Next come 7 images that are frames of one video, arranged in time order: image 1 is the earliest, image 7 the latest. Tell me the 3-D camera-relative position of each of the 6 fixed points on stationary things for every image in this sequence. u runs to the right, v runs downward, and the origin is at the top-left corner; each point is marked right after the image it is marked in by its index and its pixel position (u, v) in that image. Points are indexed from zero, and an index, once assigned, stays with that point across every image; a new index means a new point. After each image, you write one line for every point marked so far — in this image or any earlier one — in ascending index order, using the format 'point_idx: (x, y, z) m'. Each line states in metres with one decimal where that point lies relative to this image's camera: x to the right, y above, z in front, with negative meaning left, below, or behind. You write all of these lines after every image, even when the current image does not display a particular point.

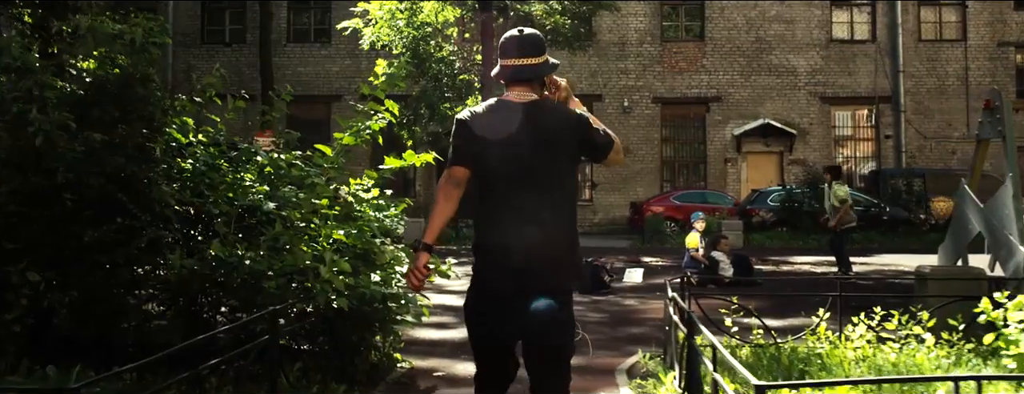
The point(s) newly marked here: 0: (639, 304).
0: (+0.9, -0.8, +9.6) m
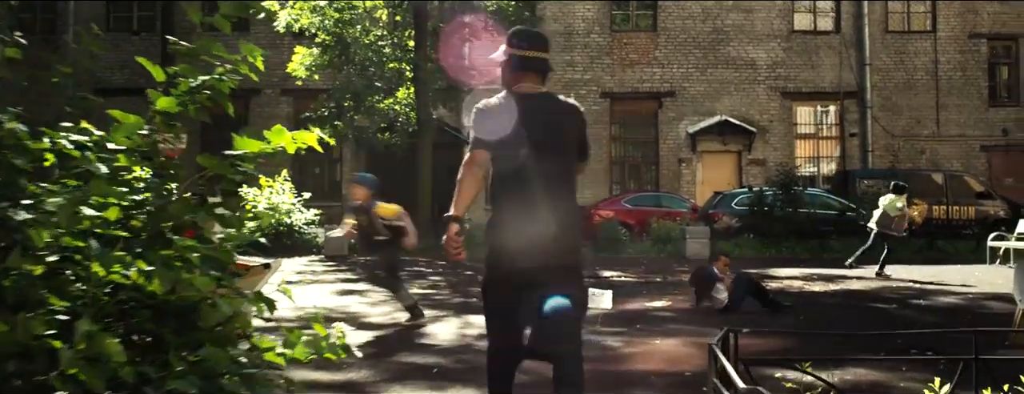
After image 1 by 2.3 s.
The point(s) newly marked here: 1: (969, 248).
0: (+0.6, -0.8, +7.2) m
1: (+6.5, -0.7, +18.9) m
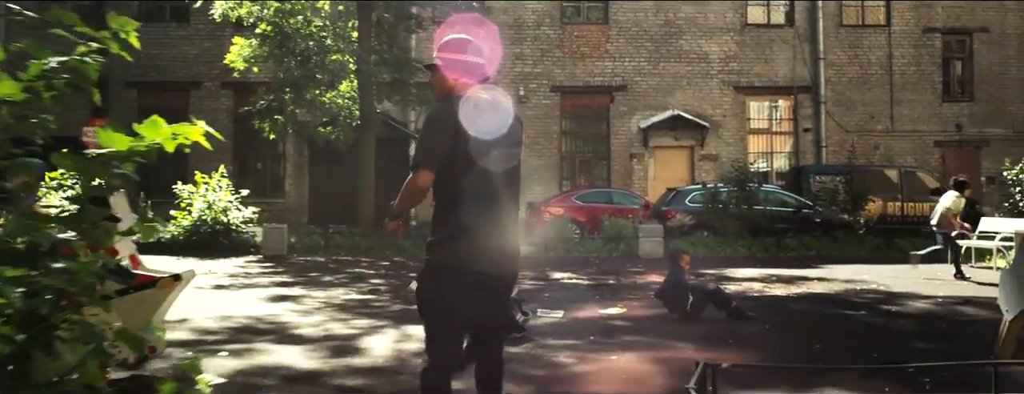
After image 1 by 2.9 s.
0: (+0.3, -0.8, +6.5) m
1: (+5.8, -0.7, +18.4) m
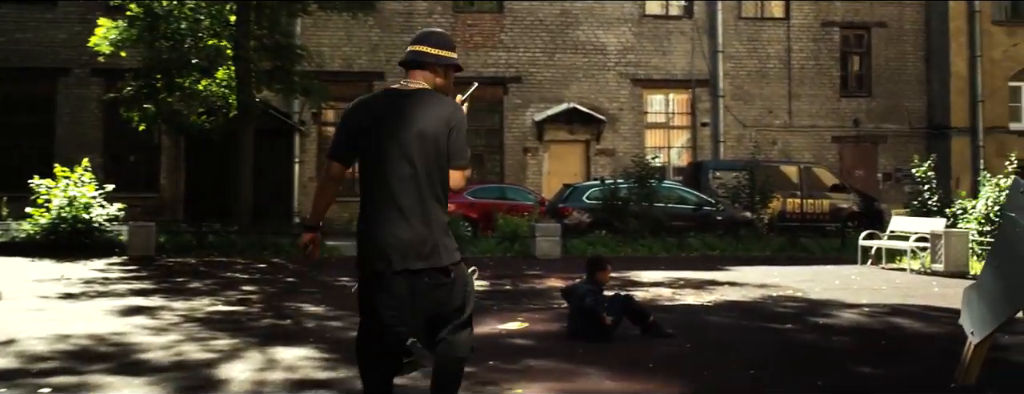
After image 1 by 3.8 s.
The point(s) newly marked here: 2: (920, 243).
0: (-0.2, -0.8, +5.5) m
1: (+4.3, -0.7, +17.8) m
2: (+4.2, -0.5, +13.7) m
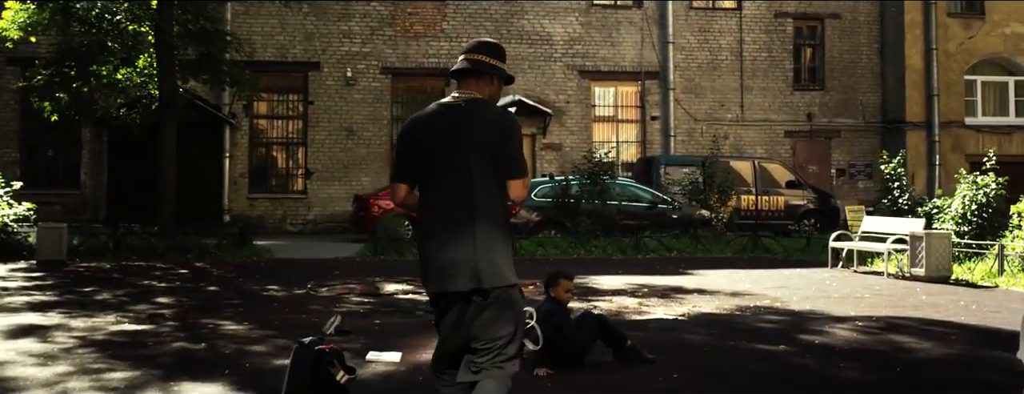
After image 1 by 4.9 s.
0: (-0.3, -0.9, +4.3) m
1: (+3.6, -0.6, +16.9) m
2: (+3.7, -0.5, +12.7) m
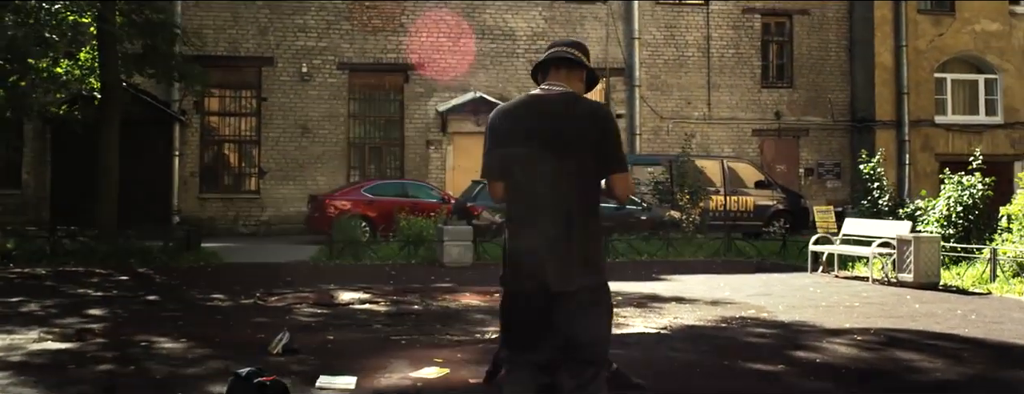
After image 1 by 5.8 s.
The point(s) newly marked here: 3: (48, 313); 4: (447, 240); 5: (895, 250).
0: (-0.3, -0.9, +3.6) m
1: (+3.2, -0.6, +16.2) m
2: (+3.4, -0.5, +12.1) m
3: (-3.1, -0.8, +8.9) m
4: (-0.7, -0.5, +14.6) m
5: (+3.4, -0.5, +11.9) m
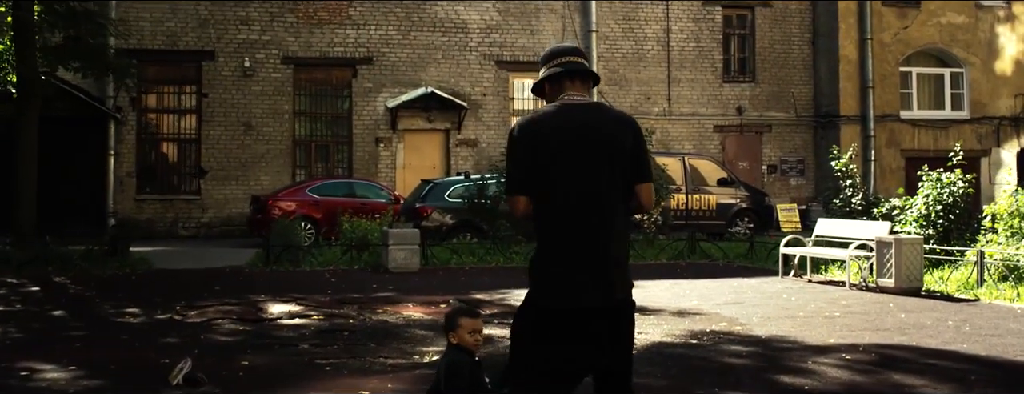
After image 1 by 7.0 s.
0: (-0.5, -0.9, +2.6) m
1: (+2.6, -0.6, +15.3) m
2: (+2.9, -0.5, +11.2) m
3: (-3.5, -0.8, +7.9) m
4: (-1.2, -0.5, +13.6) m
5: (+3.0, -0.5, +11.0) m
